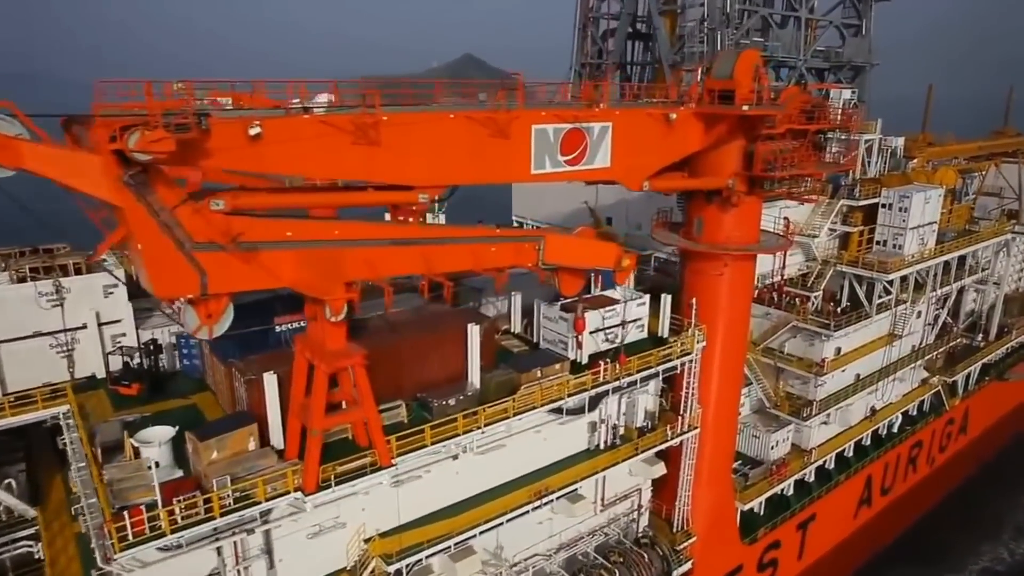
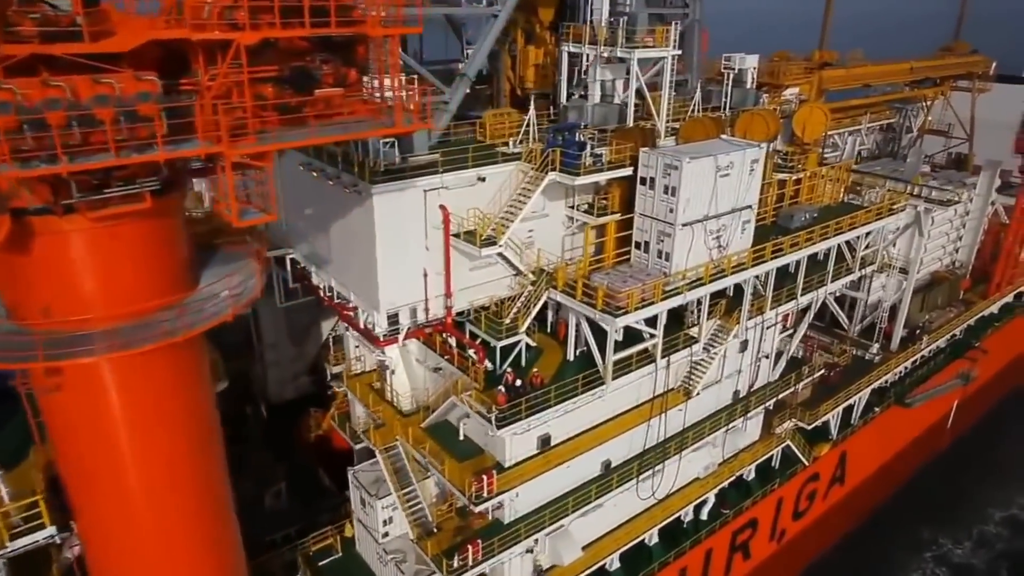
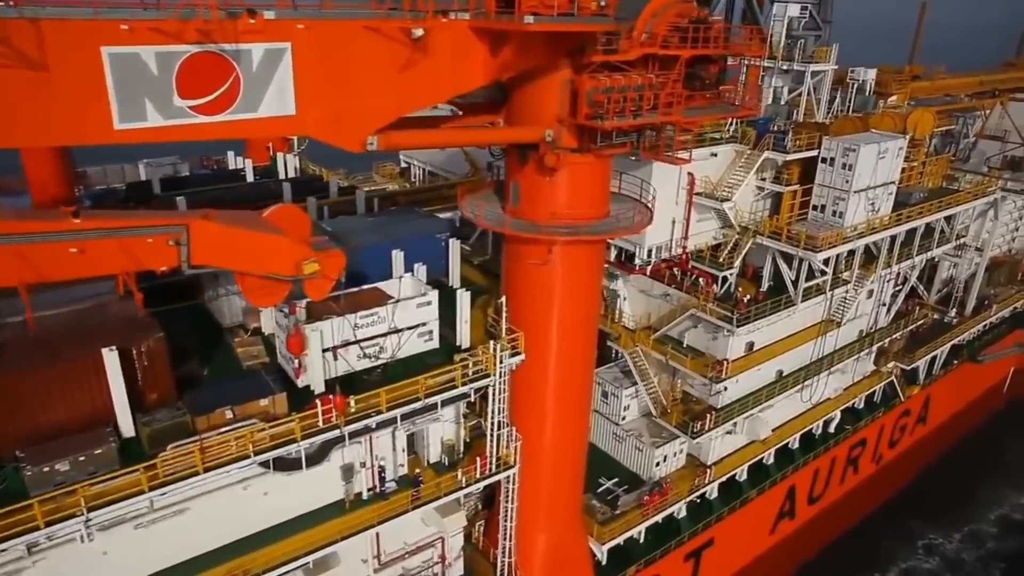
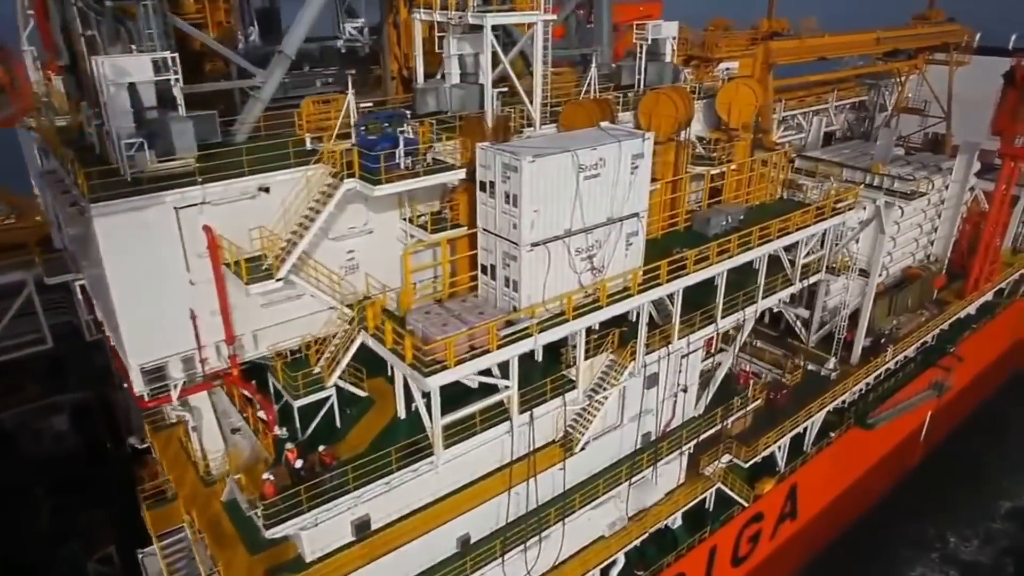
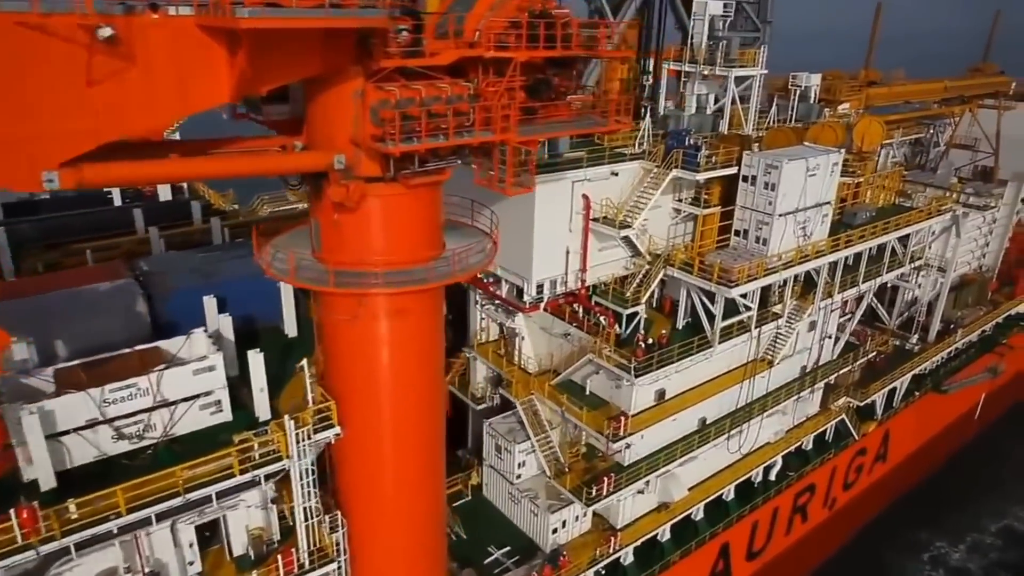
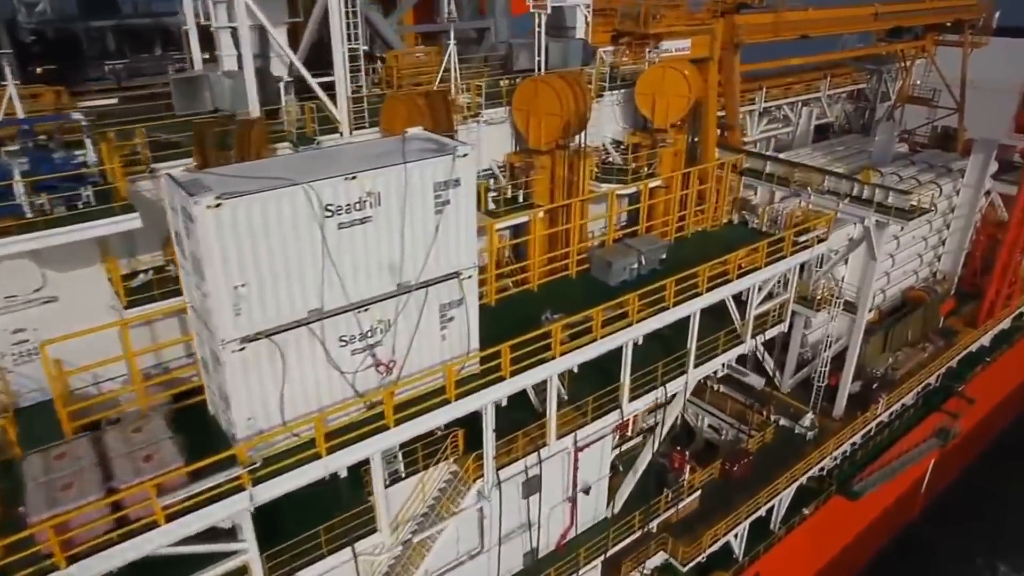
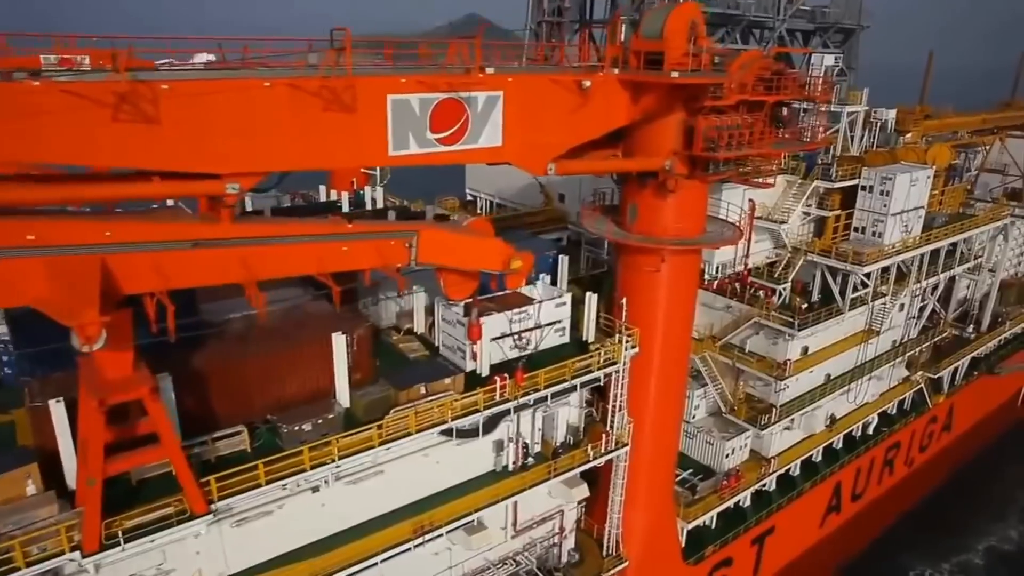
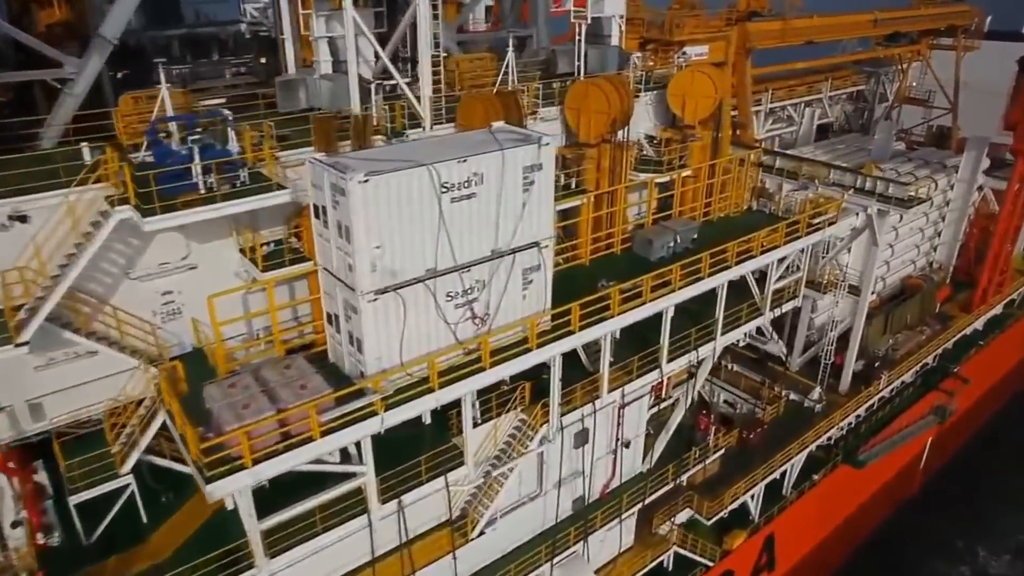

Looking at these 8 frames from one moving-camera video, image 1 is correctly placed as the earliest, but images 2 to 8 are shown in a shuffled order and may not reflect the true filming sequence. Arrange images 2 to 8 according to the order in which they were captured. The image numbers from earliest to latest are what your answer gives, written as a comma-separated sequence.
7, 3, 5, 2, 4, 8, 6
